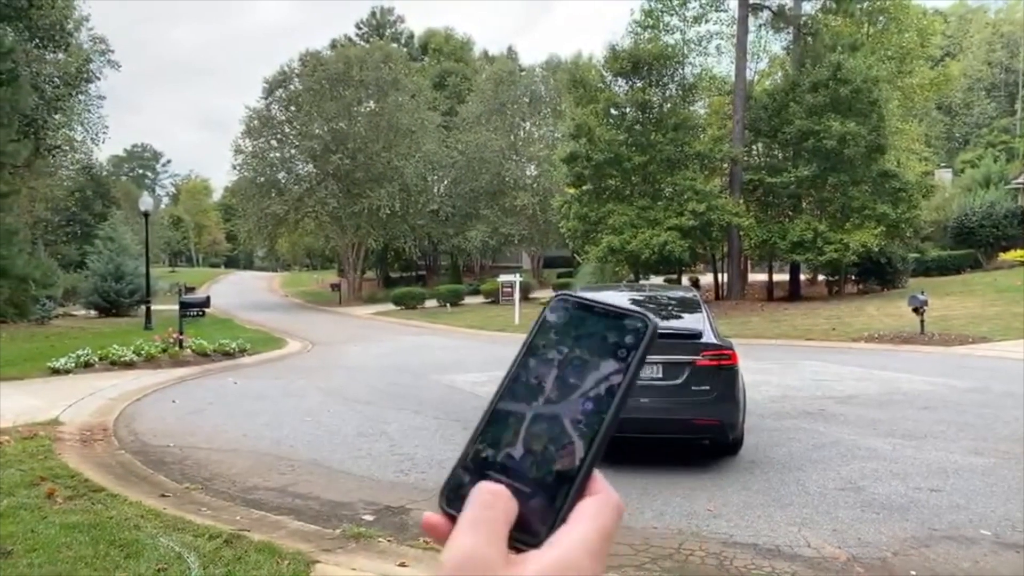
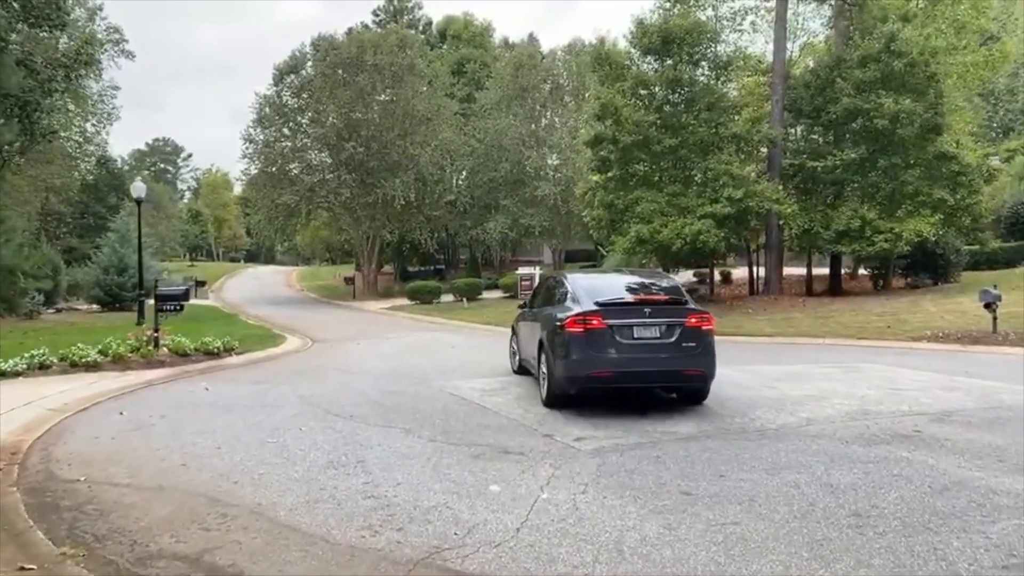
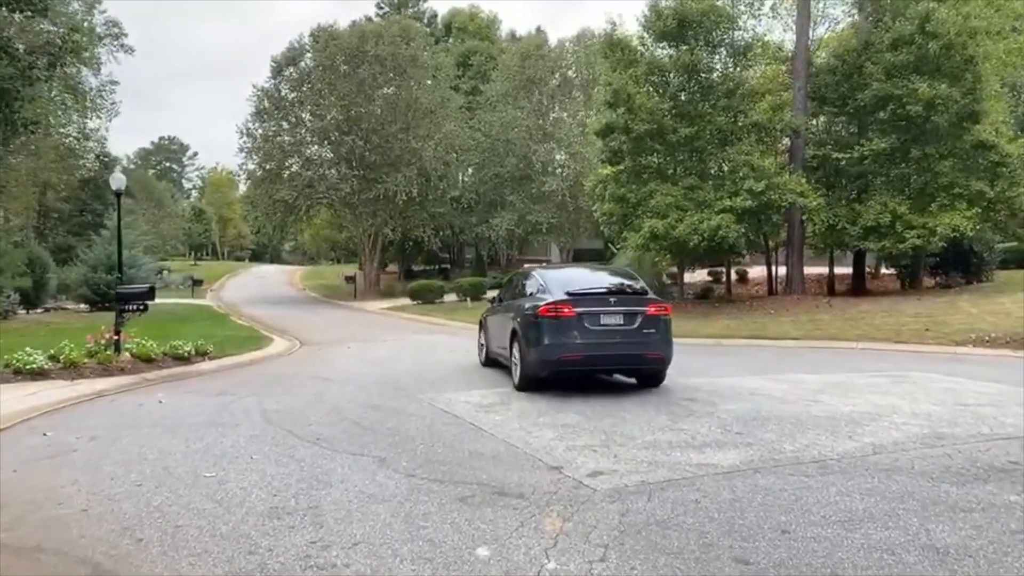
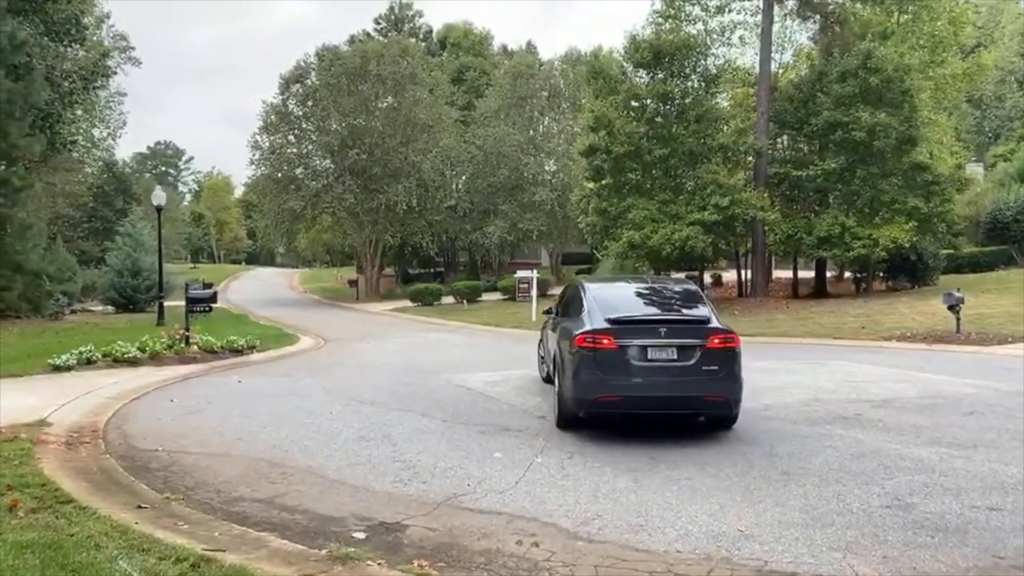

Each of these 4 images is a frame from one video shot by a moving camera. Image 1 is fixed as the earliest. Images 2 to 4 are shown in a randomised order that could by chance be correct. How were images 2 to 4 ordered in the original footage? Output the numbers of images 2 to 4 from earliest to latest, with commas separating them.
4, 2, 3
